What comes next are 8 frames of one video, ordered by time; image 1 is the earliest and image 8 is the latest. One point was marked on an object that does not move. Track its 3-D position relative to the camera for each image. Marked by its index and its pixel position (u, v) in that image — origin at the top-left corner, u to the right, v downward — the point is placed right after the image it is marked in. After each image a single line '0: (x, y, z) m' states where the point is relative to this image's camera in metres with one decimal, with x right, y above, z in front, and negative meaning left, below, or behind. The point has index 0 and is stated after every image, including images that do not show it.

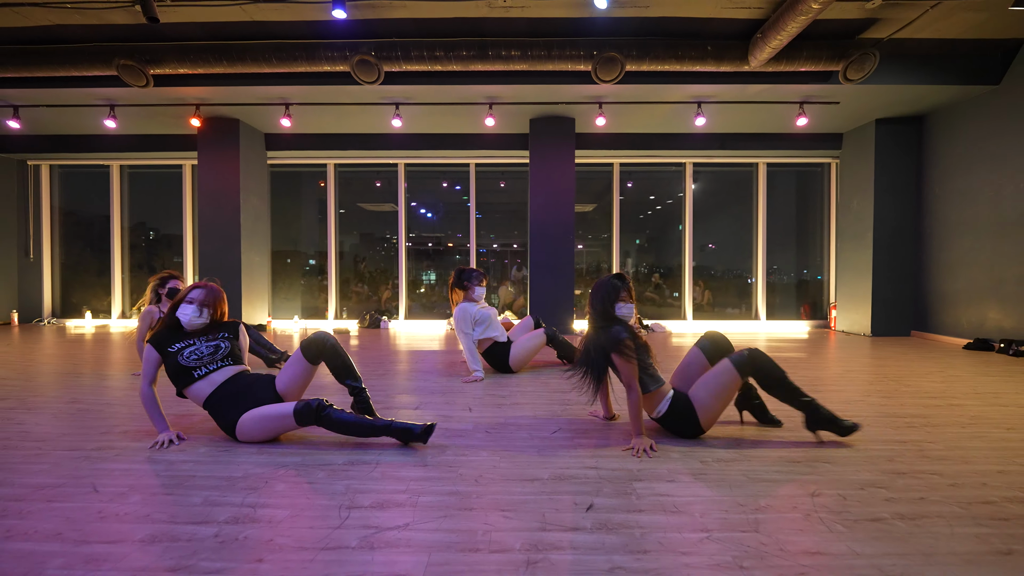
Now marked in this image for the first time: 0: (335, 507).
0: (-0.6, -0.8, +1.5) m
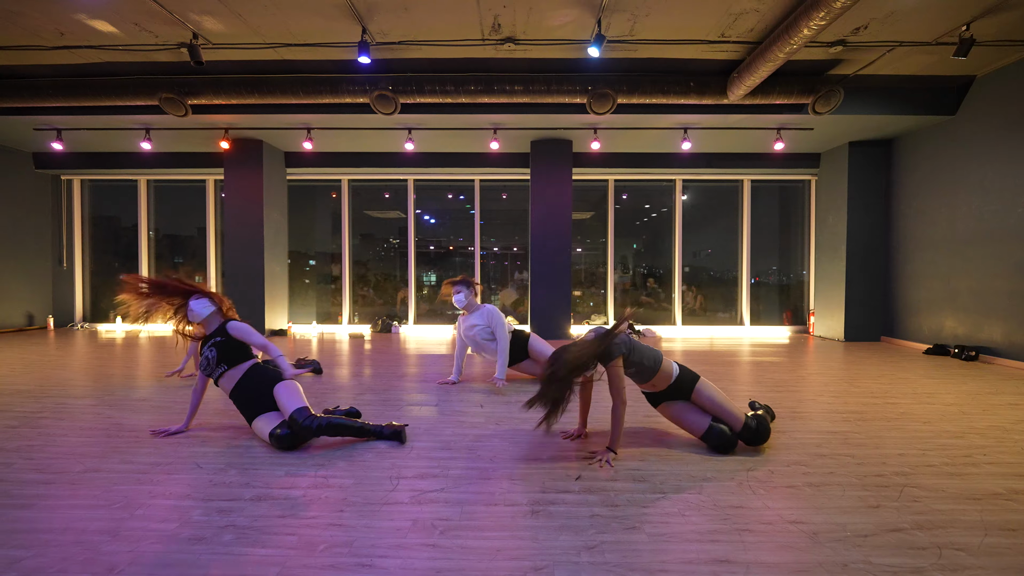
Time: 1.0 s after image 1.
0: (-0.6, -0.9, +2.0) m
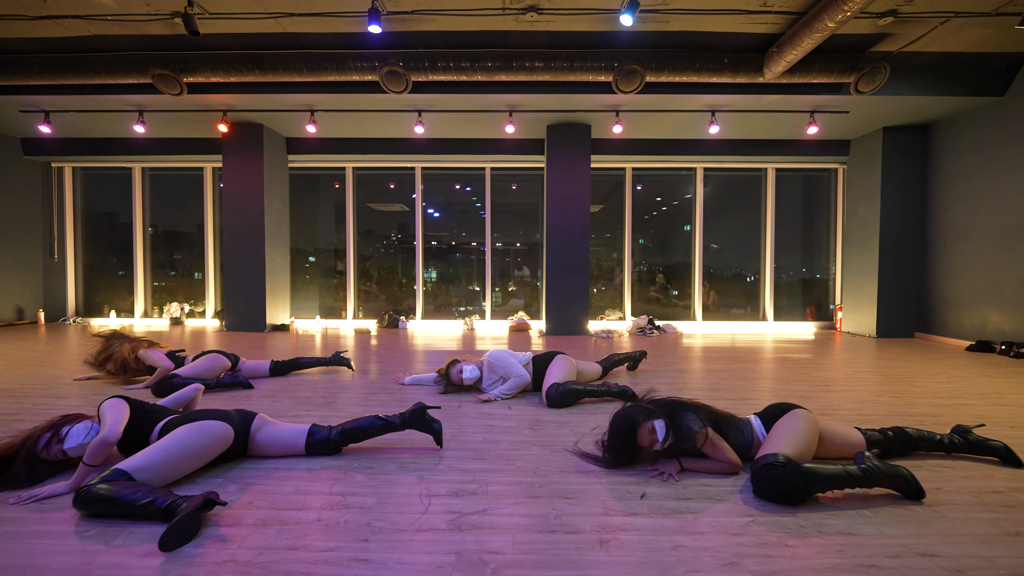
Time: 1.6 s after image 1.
0: (-0.4, -0.8, +1.7) m
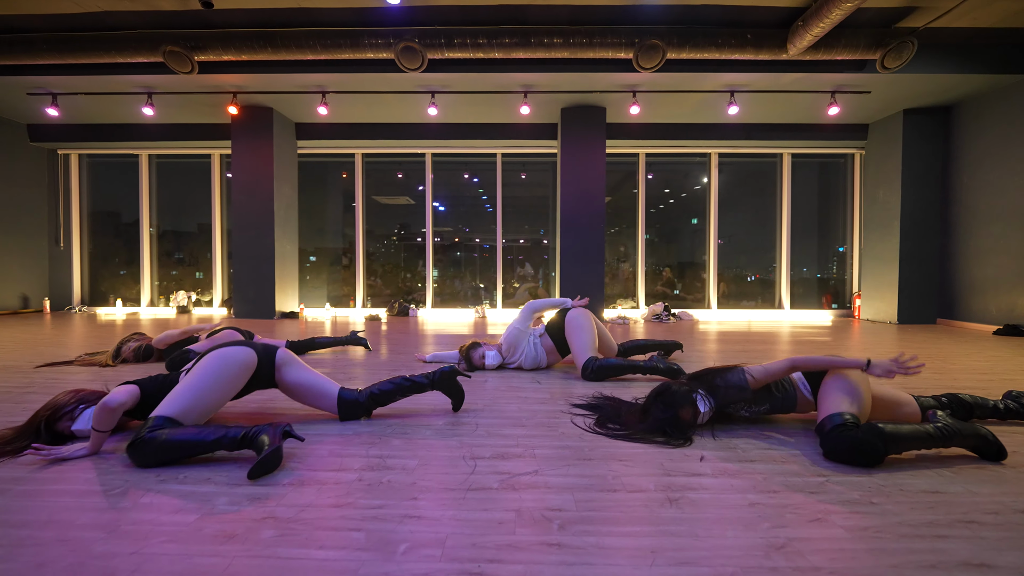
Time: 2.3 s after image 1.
0: (-0.2, -0.6, +1.6) m
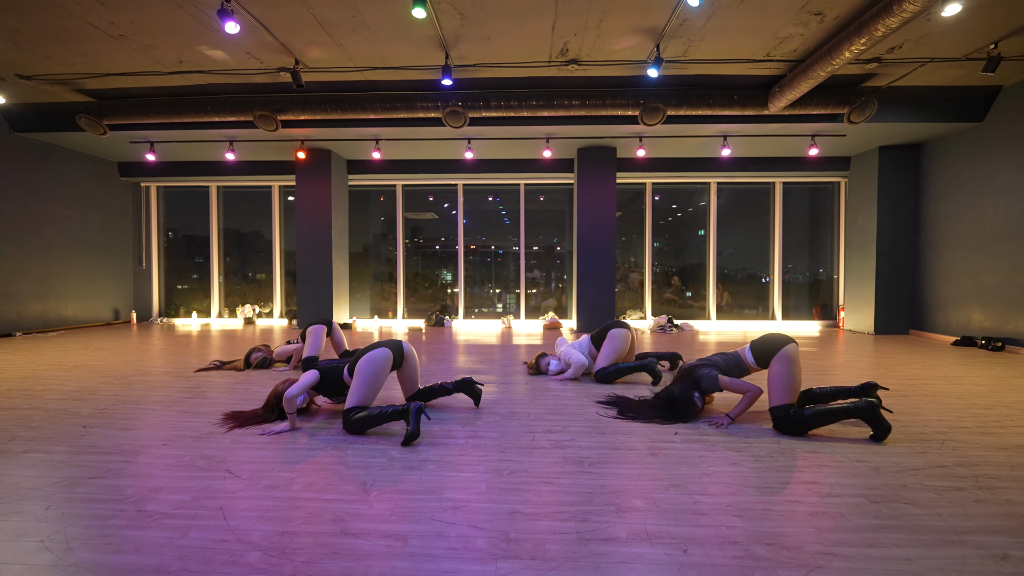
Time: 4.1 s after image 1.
0: (+0.1, -0.8, +2.6) m
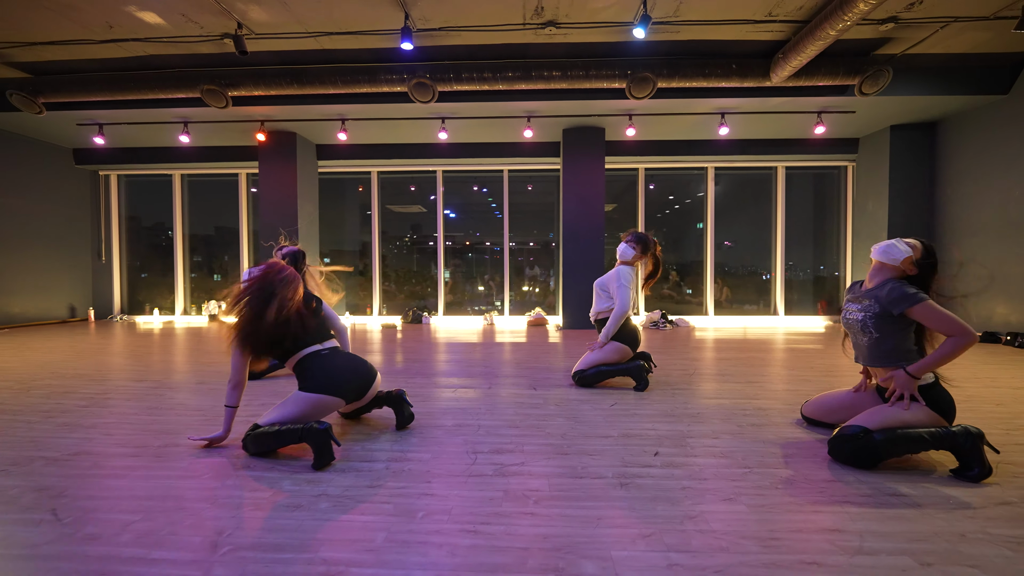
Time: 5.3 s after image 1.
0: (-0.2, -0.7, +2.0) m
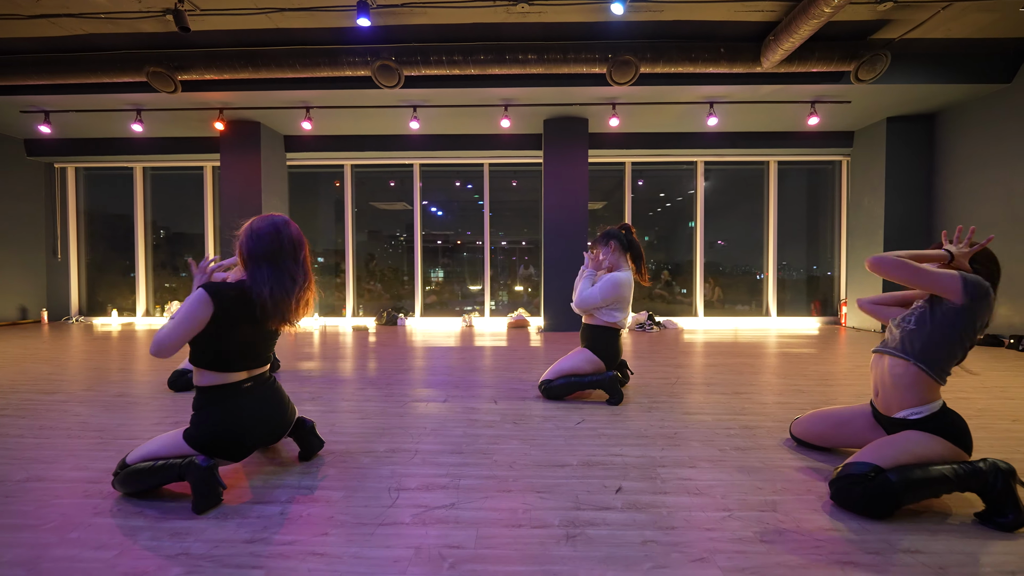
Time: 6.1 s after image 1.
0: (-0.5, -0.8, +1.7) m
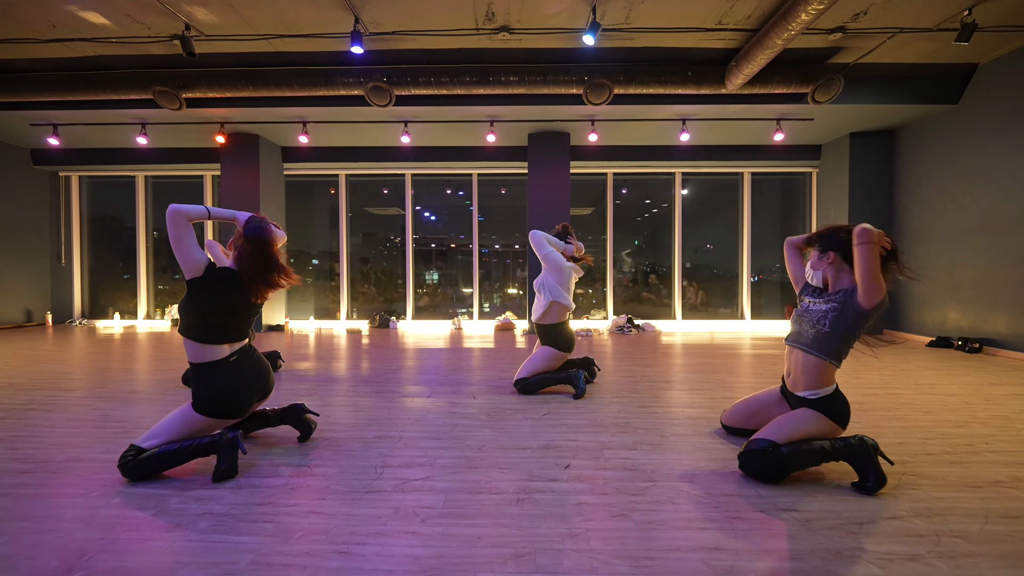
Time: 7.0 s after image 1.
0: (-0.6, -0.8, +2.0) m
